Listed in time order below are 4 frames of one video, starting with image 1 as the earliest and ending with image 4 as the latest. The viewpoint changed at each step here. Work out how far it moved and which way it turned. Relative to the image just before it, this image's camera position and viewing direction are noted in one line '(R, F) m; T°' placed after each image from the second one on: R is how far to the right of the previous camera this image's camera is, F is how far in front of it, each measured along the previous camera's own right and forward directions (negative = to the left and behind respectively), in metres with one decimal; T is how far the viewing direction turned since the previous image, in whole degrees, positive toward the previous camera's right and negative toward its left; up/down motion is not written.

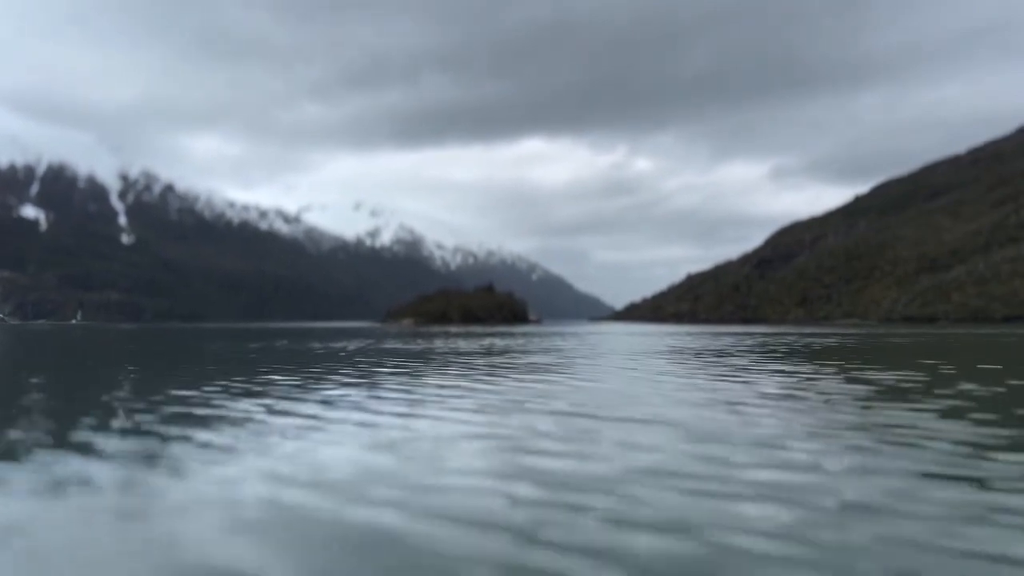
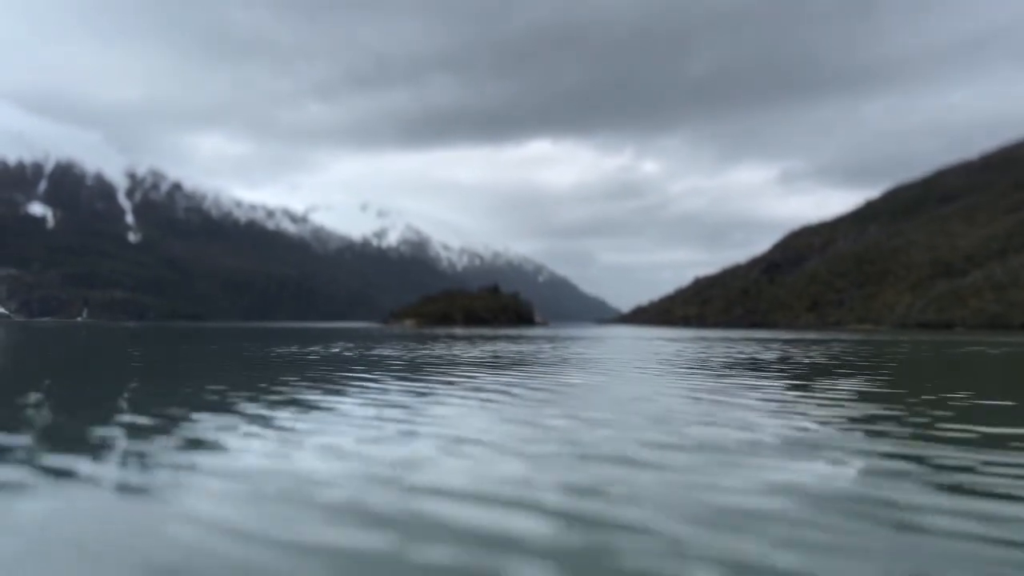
(-0.2, +0.6) m; 0°
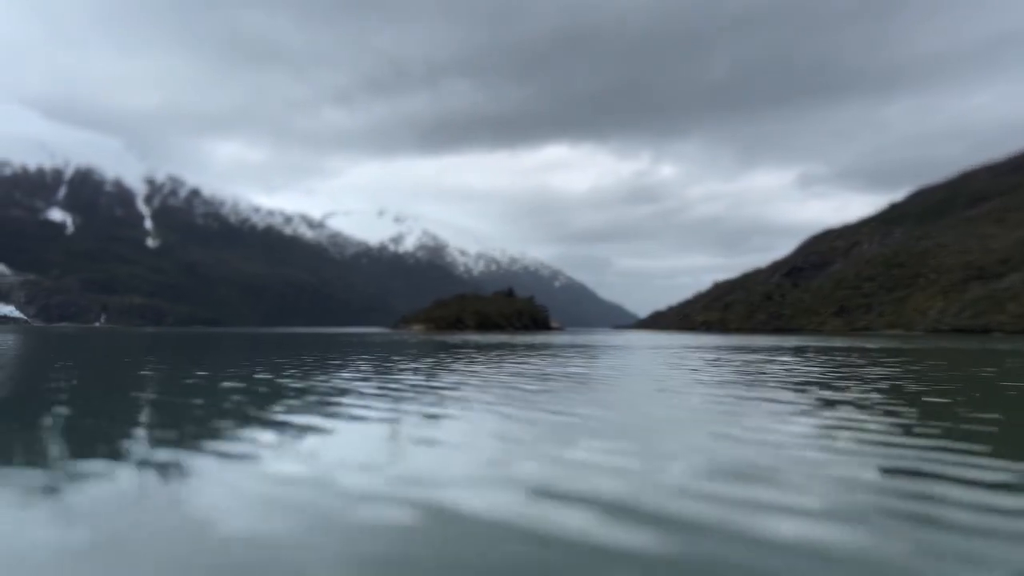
(-0.4, +1.0) m; -1°
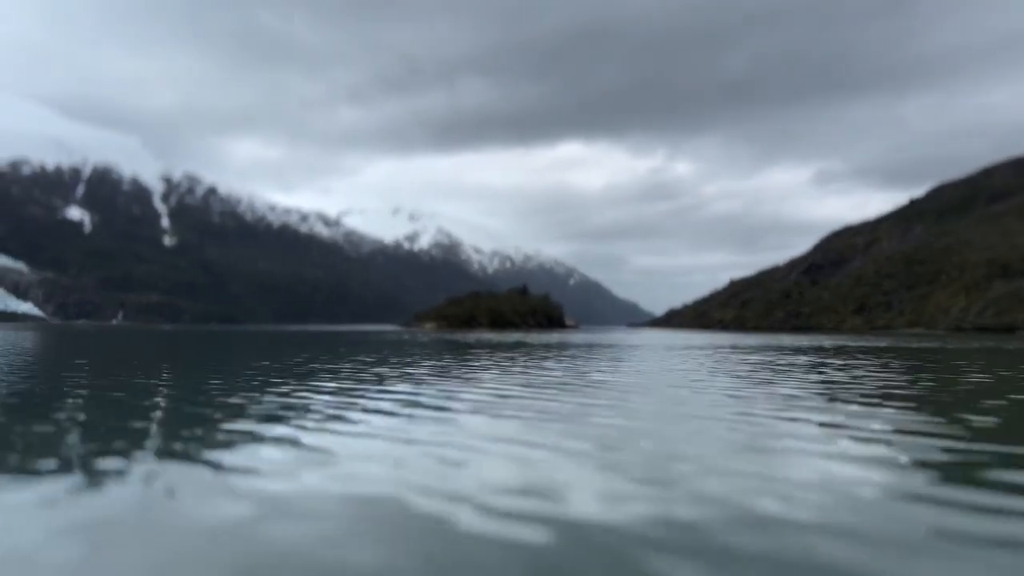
(0.0, +0.4) m; -1°
